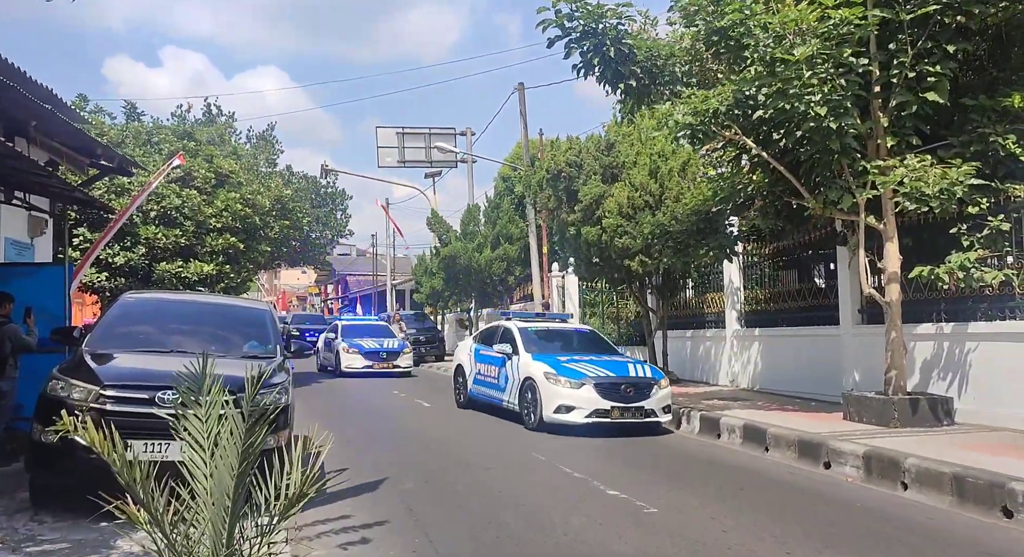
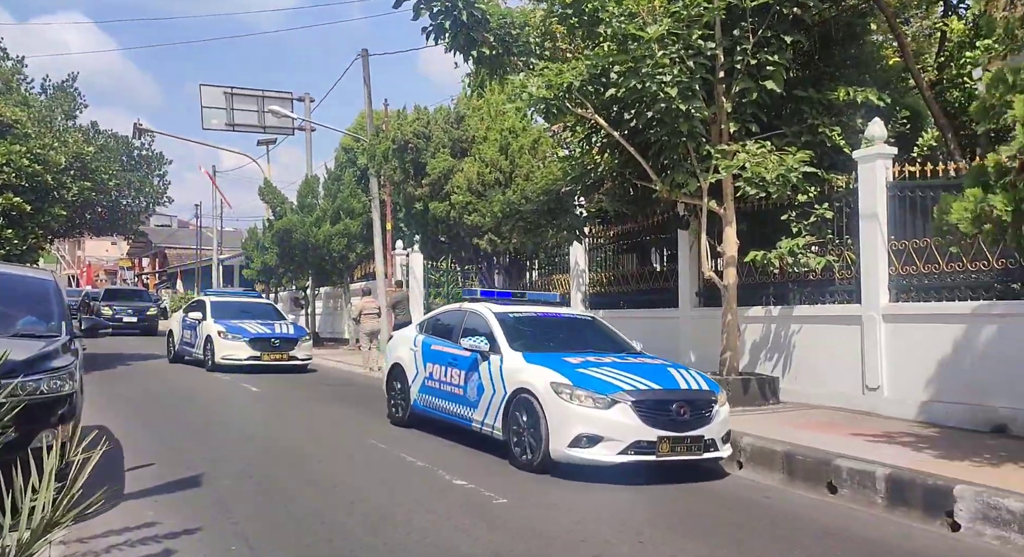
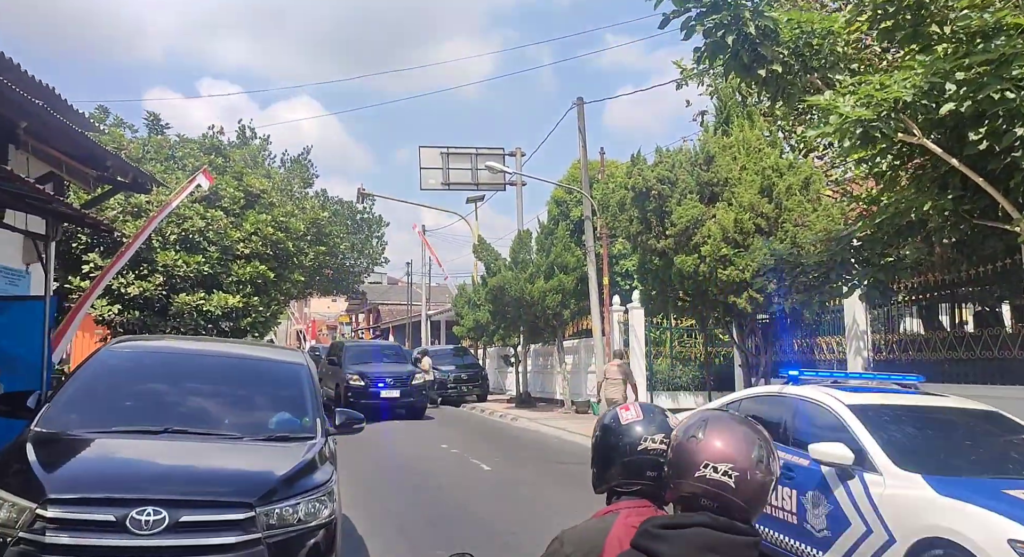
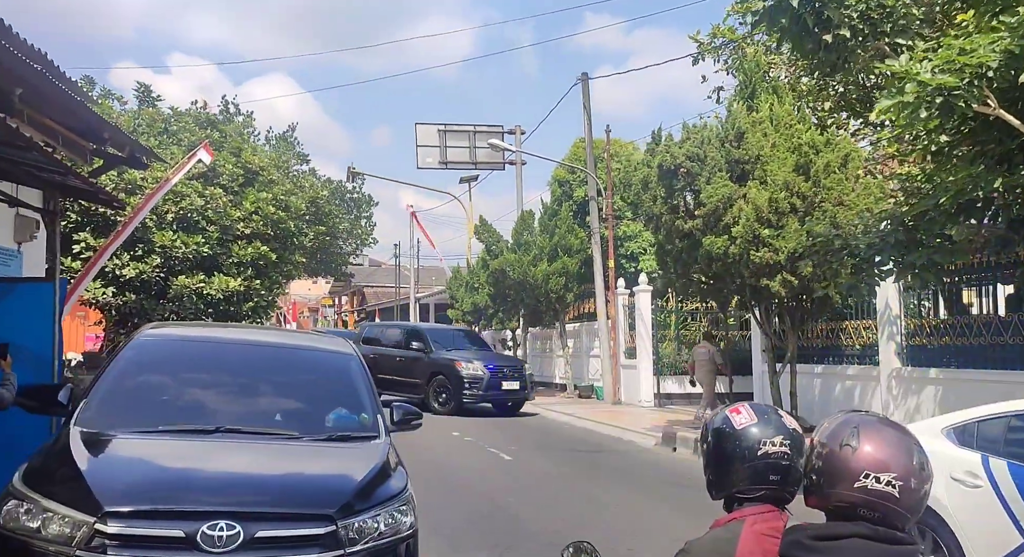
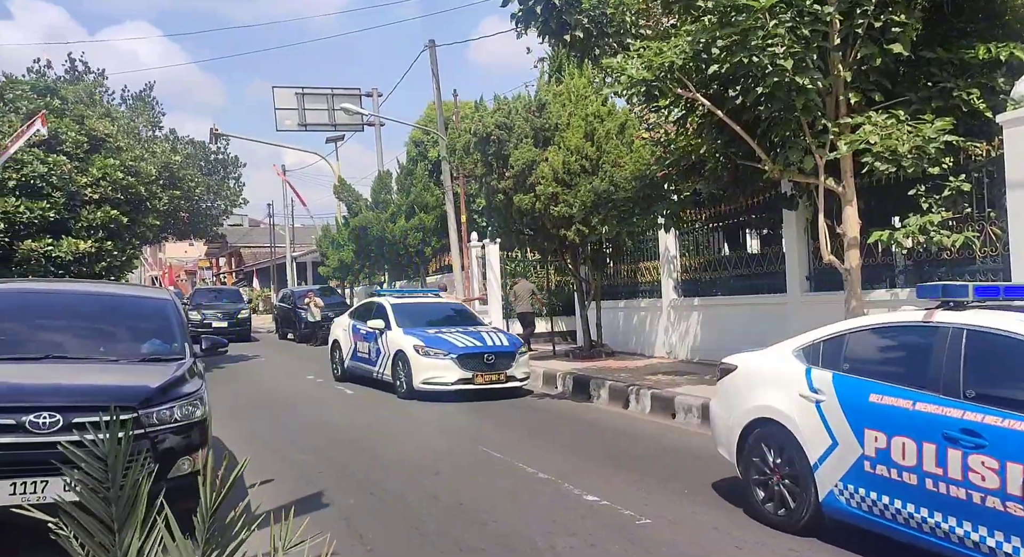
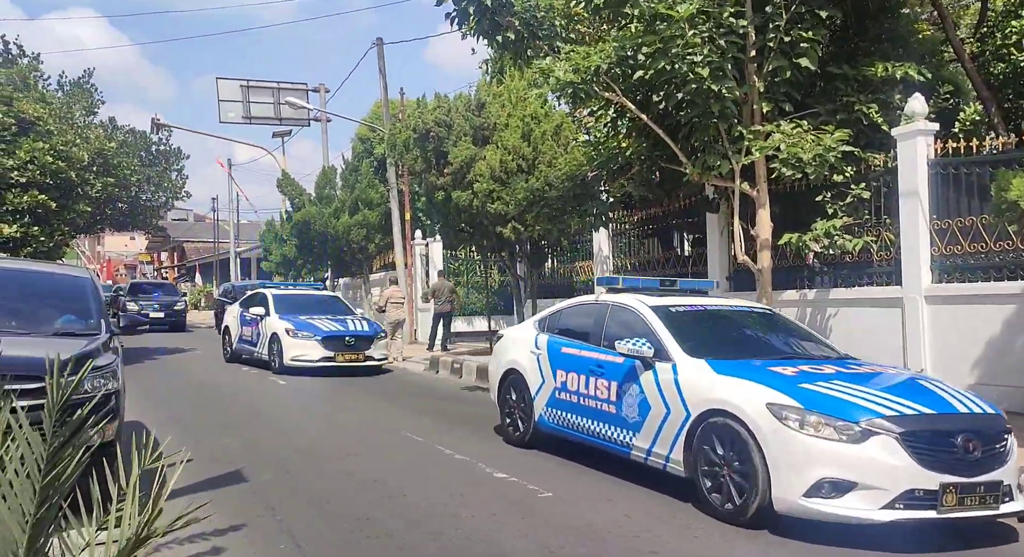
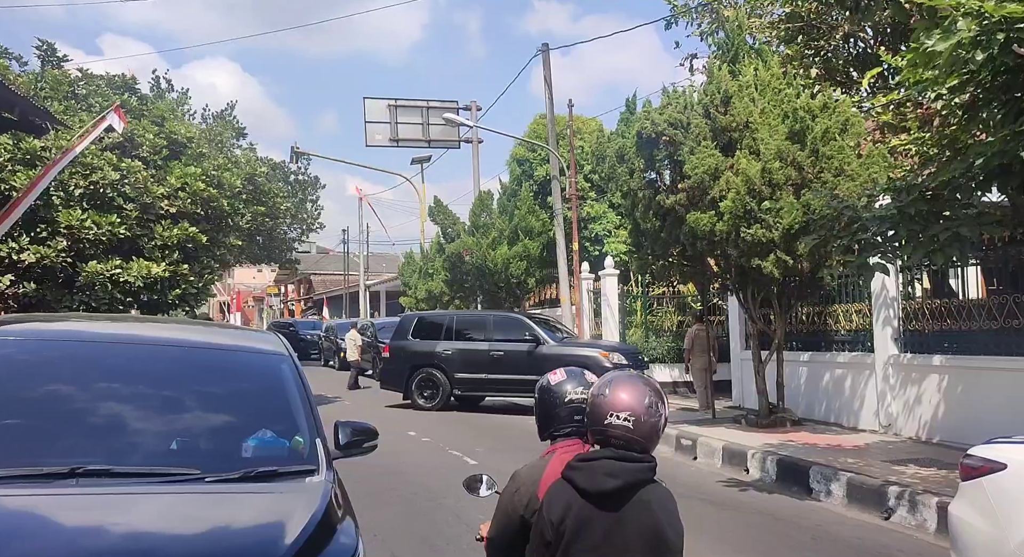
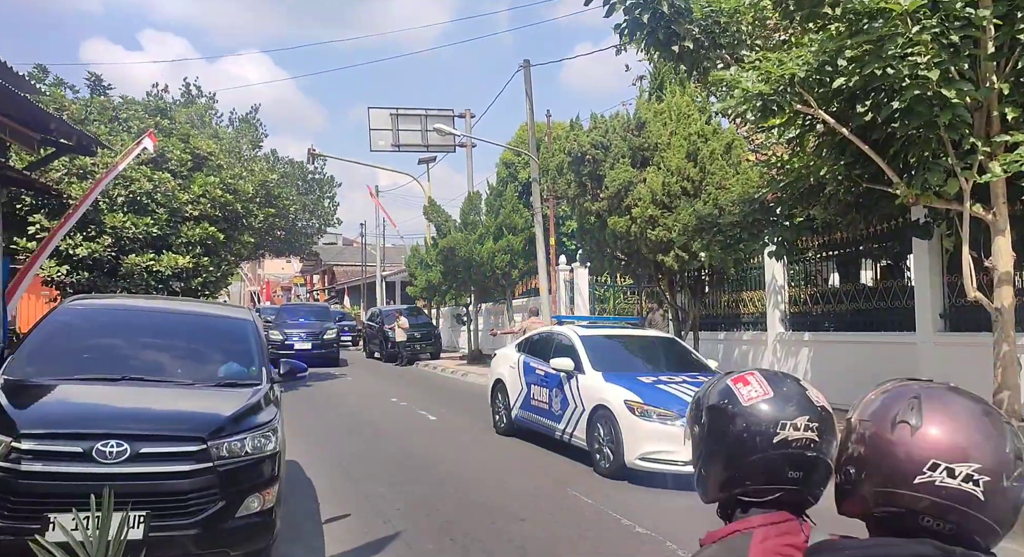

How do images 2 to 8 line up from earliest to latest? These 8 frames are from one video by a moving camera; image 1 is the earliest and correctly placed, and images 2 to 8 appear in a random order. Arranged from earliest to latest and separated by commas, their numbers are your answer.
2, 6, 5, 8, 3, 4, 7
